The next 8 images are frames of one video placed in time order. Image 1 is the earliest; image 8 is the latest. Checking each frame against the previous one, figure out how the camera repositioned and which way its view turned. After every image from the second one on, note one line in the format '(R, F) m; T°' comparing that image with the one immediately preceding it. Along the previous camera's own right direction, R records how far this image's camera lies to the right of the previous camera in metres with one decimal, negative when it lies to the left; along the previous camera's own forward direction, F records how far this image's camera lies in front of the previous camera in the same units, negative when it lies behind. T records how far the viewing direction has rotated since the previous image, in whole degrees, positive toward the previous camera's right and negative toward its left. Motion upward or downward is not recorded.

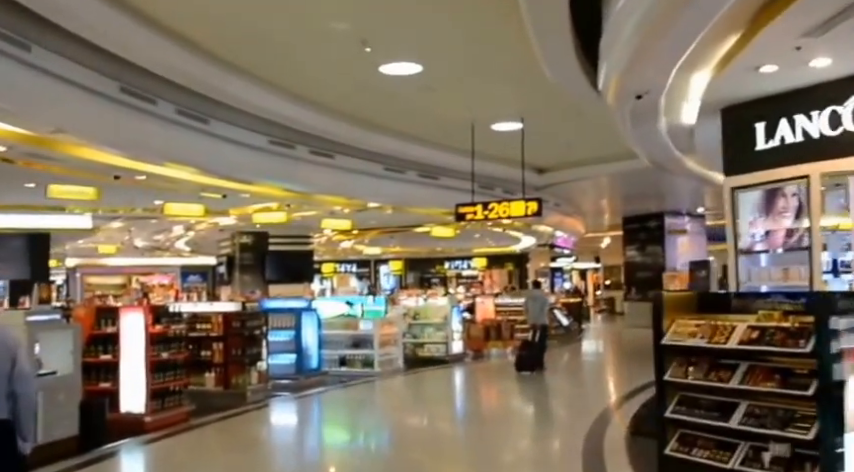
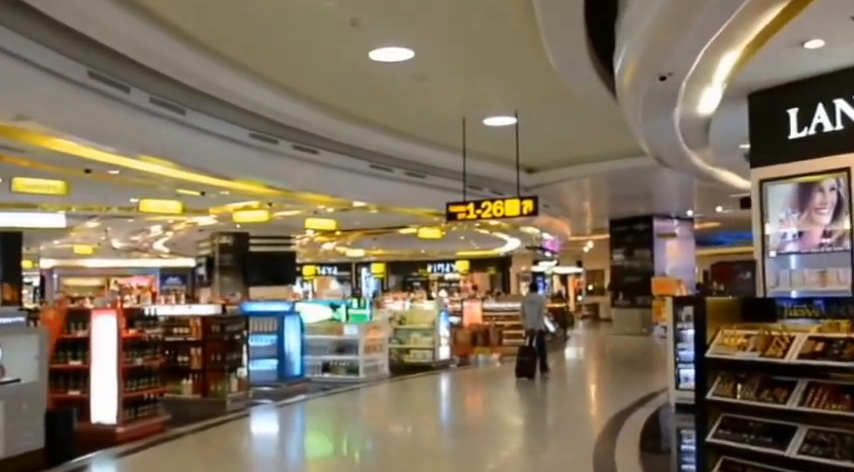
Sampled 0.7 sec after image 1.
(-0.1, +0.5) m; +1°
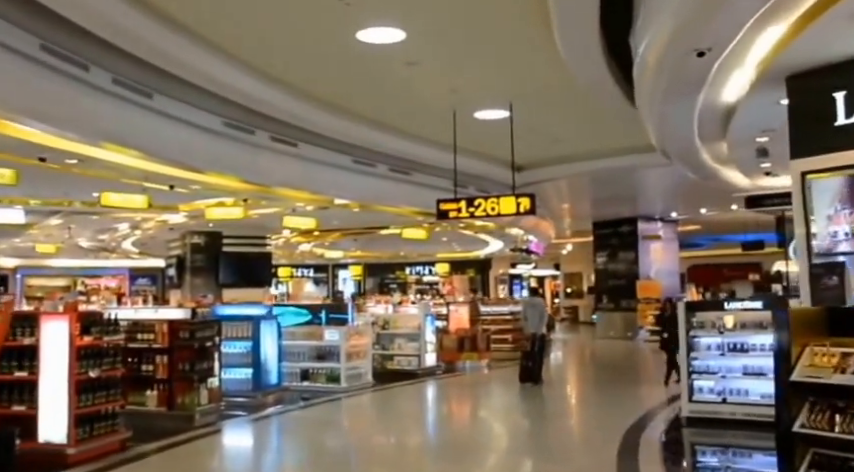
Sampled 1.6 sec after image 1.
(-0.1, +0.7) m; +2°
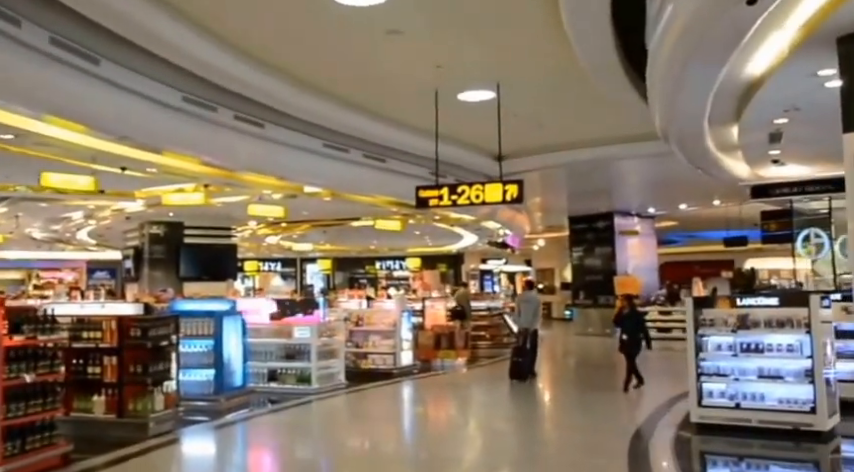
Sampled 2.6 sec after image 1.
(-0.1, +0.8) m; +2°
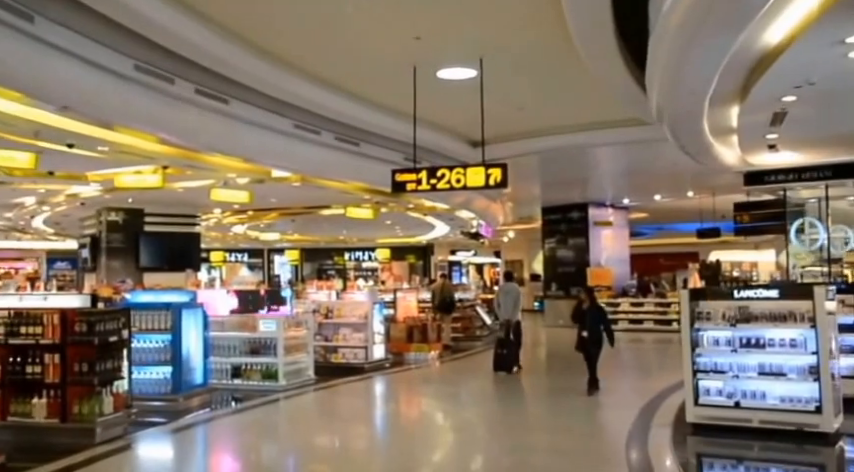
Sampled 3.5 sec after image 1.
(-0.1, +0.6) m; +2°
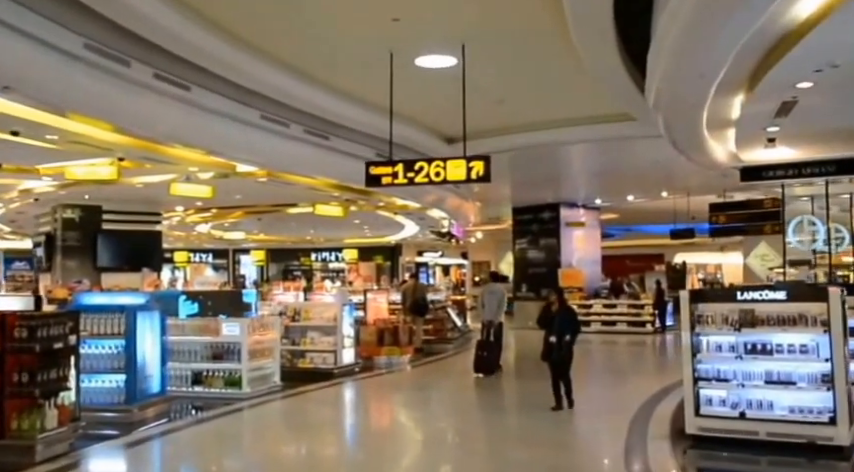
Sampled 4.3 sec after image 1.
(-0.1, +0.5) m; +2°
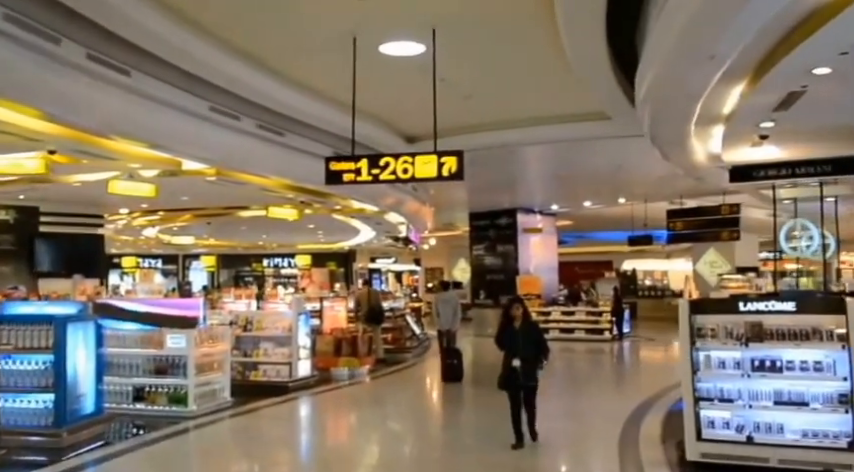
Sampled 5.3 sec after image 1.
(-0.1, +0.7) m; +3°
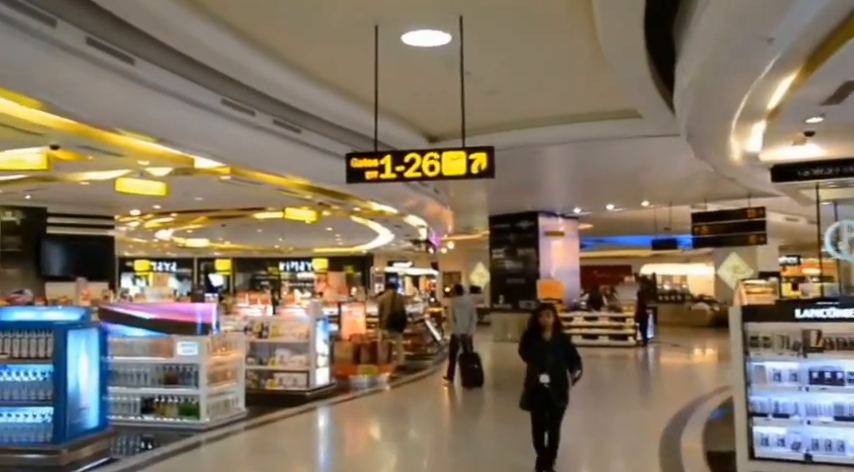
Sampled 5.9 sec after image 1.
(-0.1, +0.5) m; -1°
